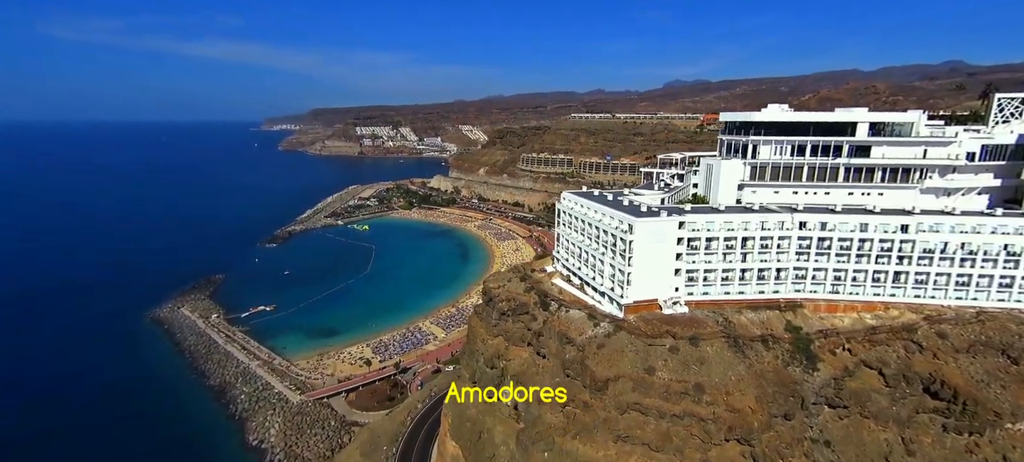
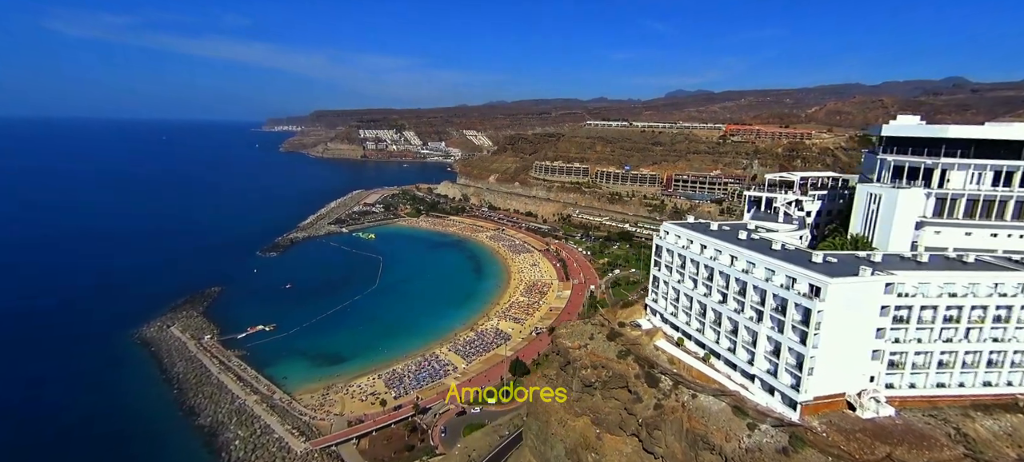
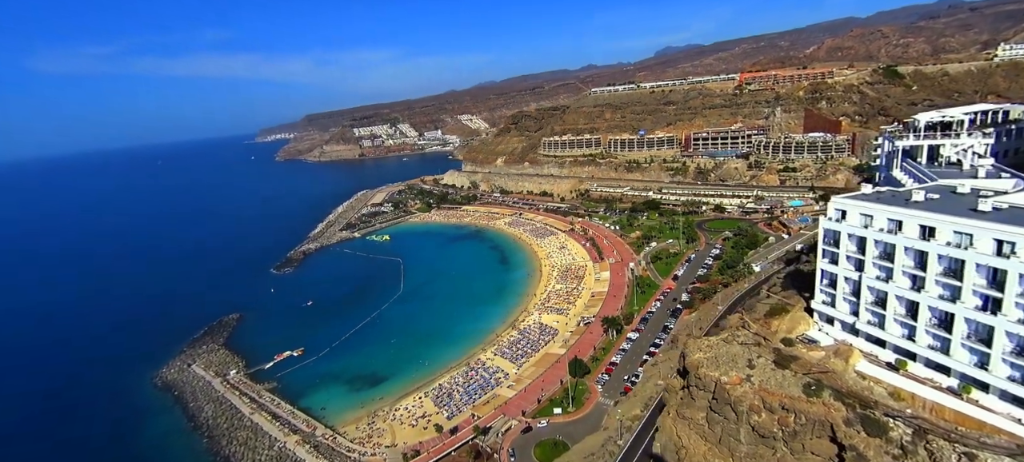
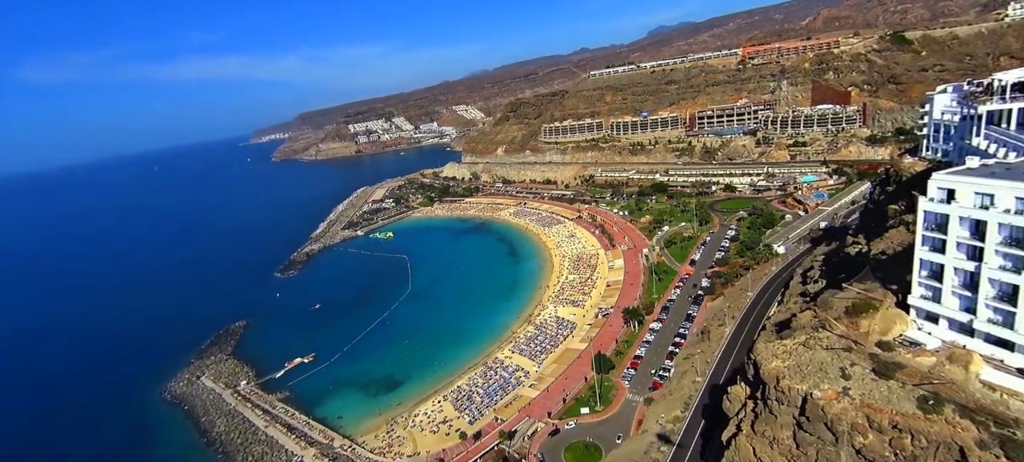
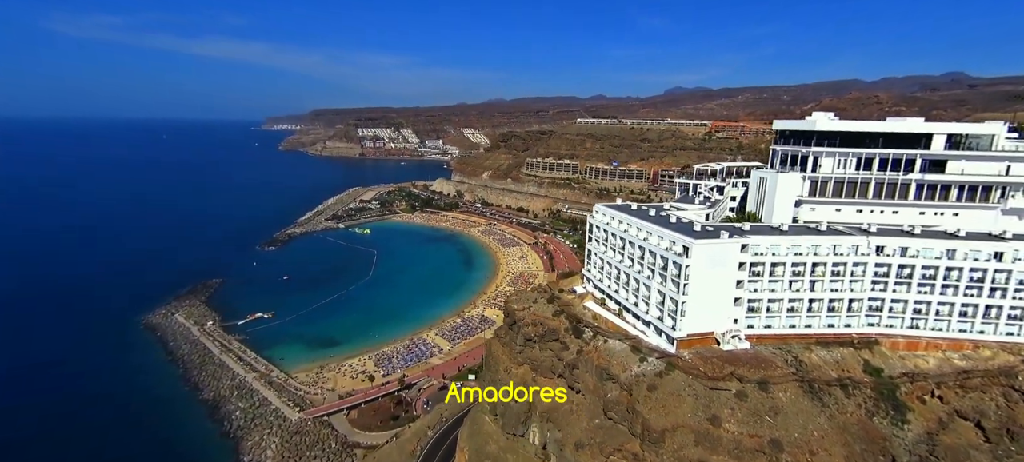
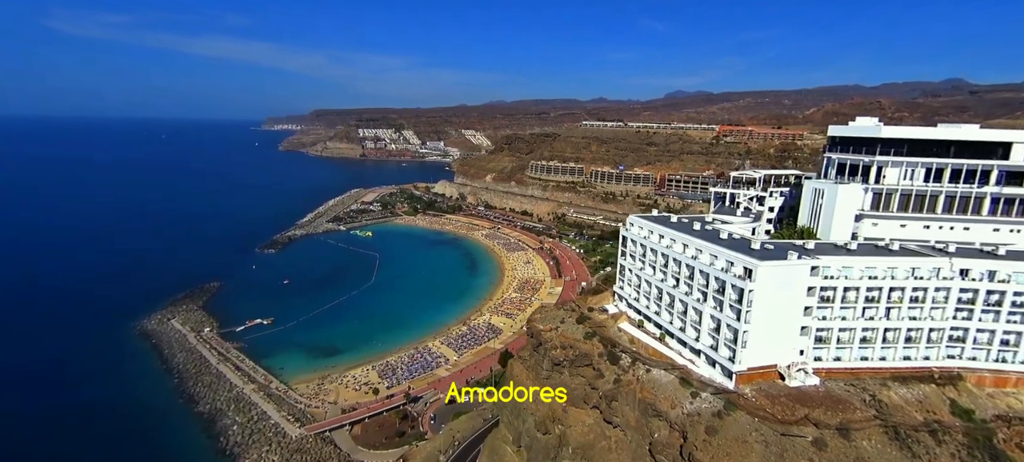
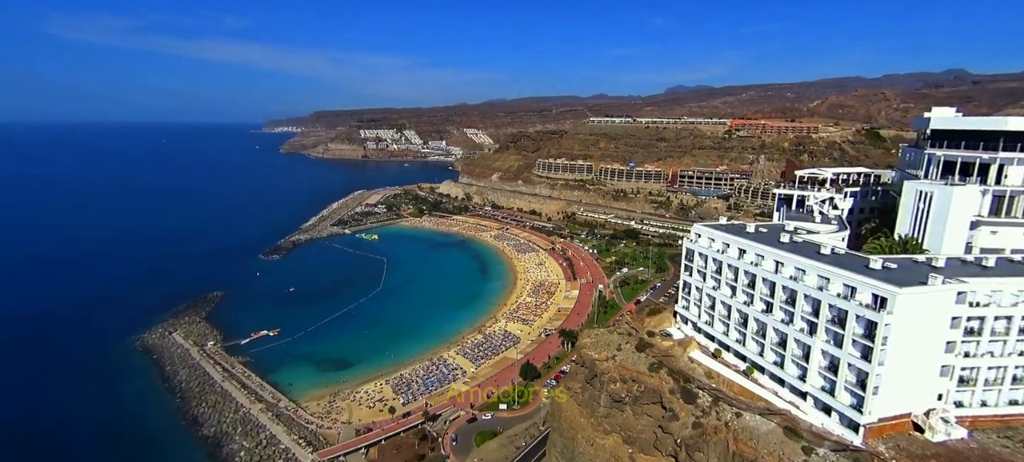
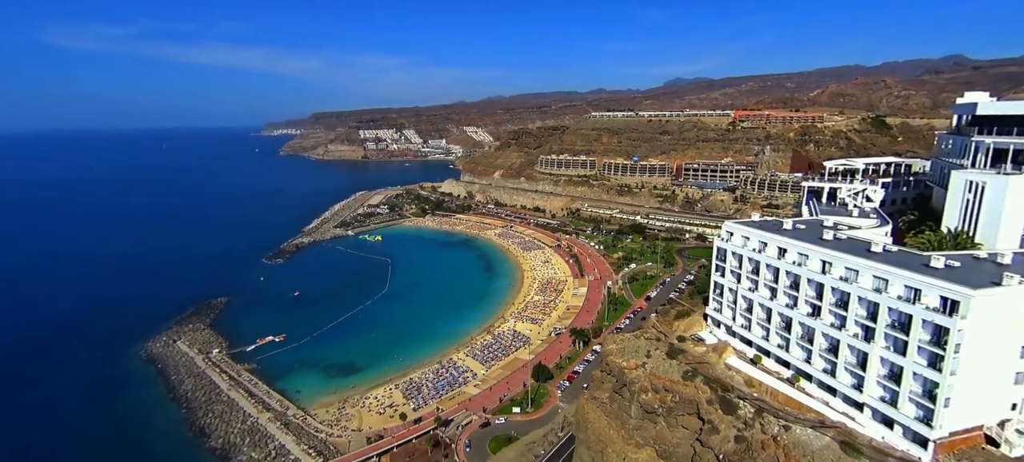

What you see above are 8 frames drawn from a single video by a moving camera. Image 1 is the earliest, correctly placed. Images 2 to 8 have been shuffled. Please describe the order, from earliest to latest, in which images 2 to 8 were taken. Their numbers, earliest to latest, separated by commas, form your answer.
5, 6, 2, 7, 8, 3, 4
